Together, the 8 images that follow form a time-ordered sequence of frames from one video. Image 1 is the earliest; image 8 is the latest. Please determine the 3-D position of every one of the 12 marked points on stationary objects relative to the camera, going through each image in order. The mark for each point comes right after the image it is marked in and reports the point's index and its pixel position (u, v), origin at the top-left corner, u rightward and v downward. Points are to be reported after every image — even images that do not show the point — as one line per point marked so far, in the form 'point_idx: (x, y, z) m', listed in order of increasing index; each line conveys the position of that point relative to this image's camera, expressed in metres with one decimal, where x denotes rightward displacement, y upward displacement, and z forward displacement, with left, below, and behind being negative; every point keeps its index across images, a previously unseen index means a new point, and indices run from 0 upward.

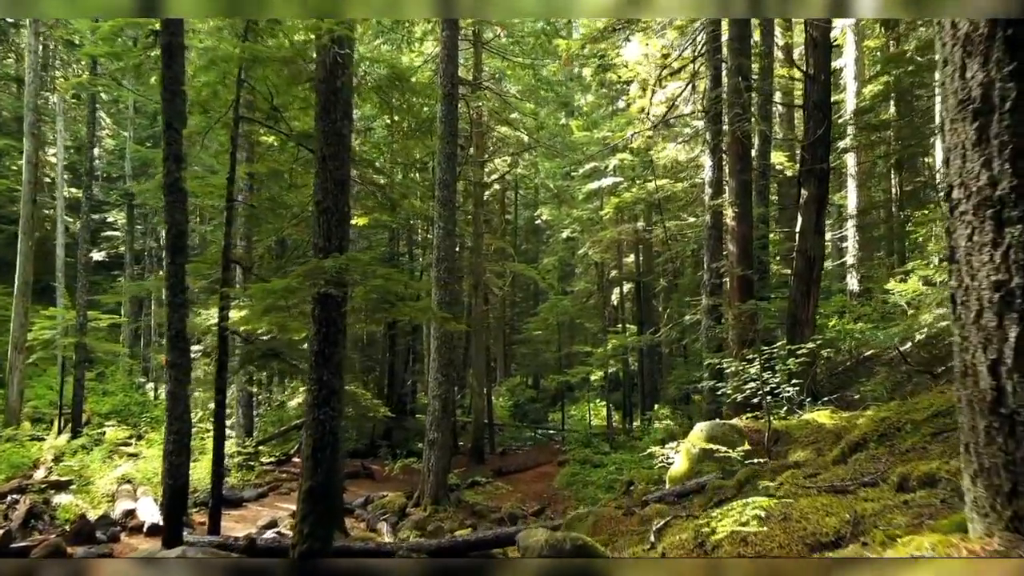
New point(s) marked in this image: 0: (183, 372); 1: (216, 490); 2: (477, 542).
0: (-2.6, -0.7, +5.9) m
1: (-2.6, -1.8, +6.5) m
2: (-0.3, -2.1, +5.9) m
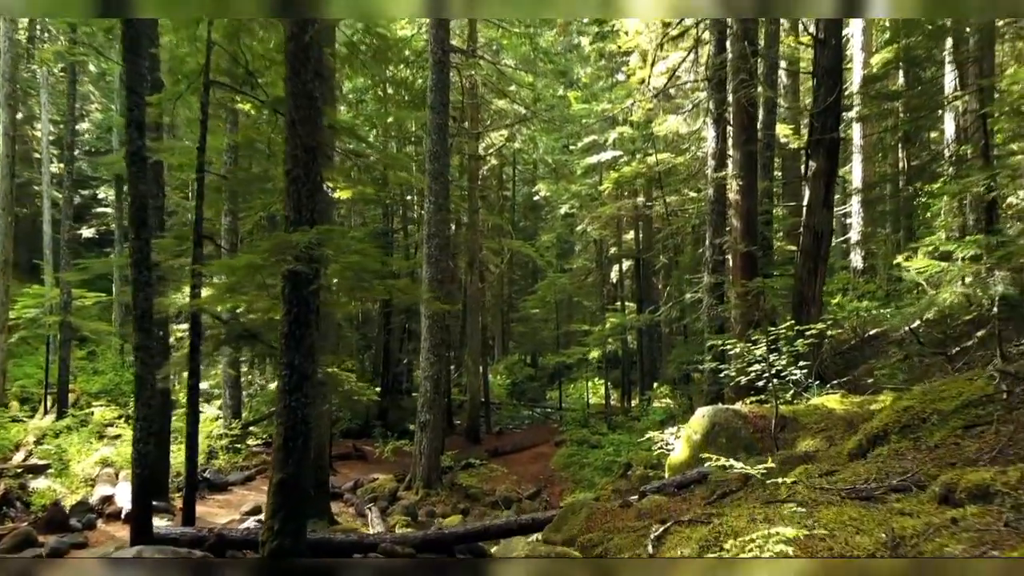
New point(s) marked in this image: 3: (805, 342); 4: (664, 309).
0: (-2.7, -0.5, +5.5) m
1: (-2.7, -1.6, +6.1) m
2: (-0.4, -1.9, +5.6) m
3: (+2.3, -0.5, +5.8) m
4: (+2.1, -0.3, +10.0) m
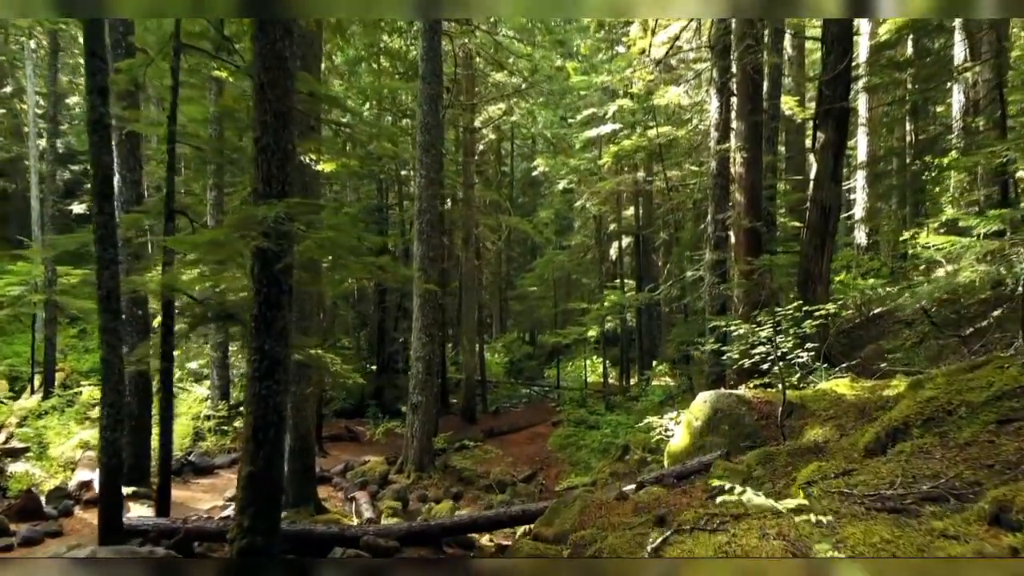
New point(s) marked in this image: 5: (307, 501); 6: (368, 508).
0: (-2.8, -0.3, +5.2) m
1: (-2.8, -1.4, +5.8) m
2: (-0.4, -1.7, +5.3) m
3: (+2.2, -0.3, +5.4) m
4: (+2.0, 0.0, +9.7) m
5: (-2.1, -2.2, +7.4) m
6: (-1.5, -2.4, +7.9) m
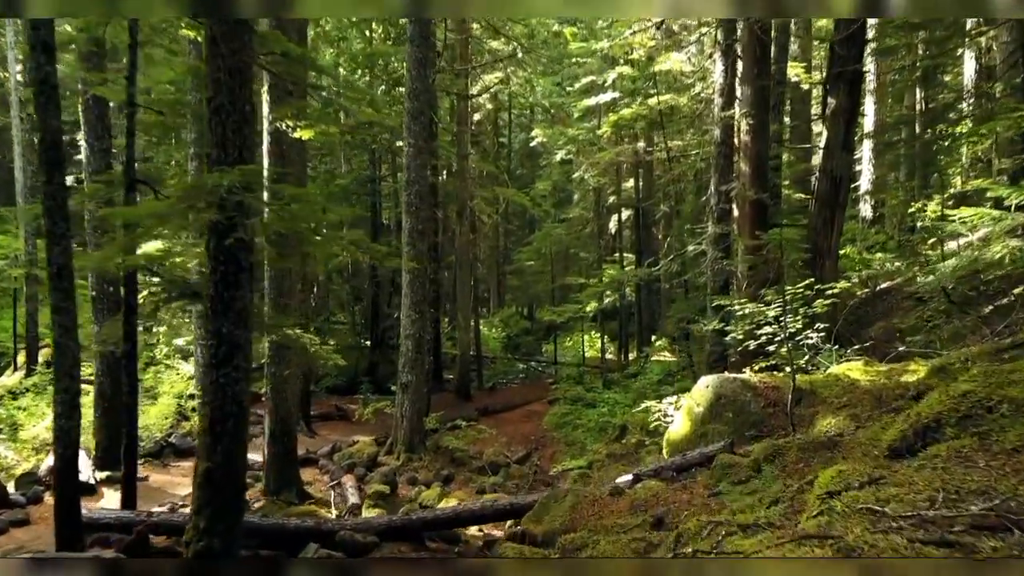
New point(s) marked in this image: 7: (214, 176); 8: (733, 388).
0: (-2.9, -0.2, +4.8) m
1: (-2.8, -1.2, +5.5) m
2: (-0.5, -1.6, +5.0) m
3: (+2.1, -0.1, +5.0) m
4: (+1.9, +0.3, +9.3) m
5: (-2.1, -1.9, +7.0) m
6: (-1.6, -2.1, +7.5) m
7: (-1.4, +0.5, +3.6) m
8: (+1.5, -0.7, +4.9) m
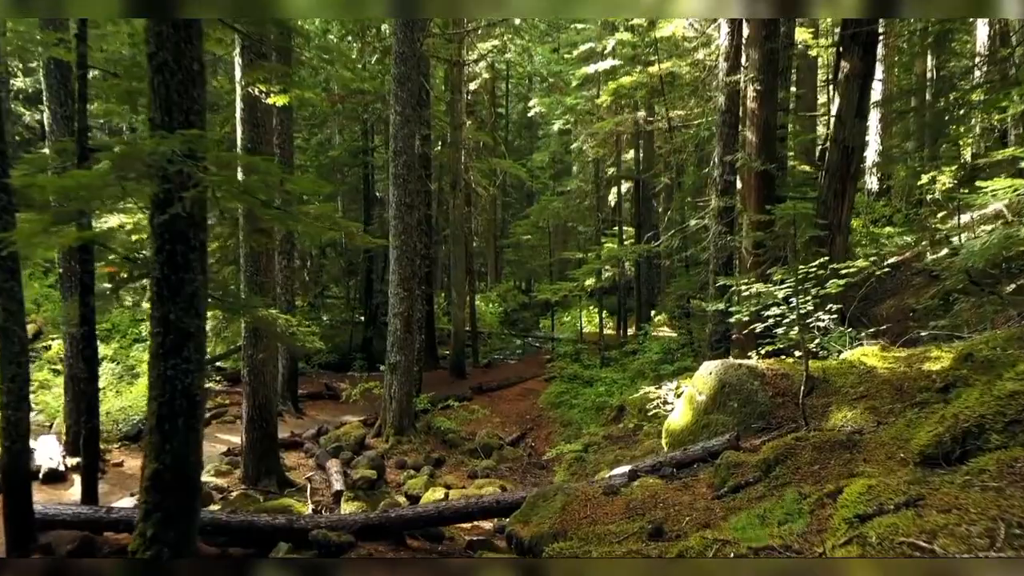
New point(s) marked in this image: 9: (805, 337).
0: (-2.9, -0.1, +4.4) m
1: (-2.9, -1.1, +5.1) m
2: (-0.6, -1.4, +4.6) m
3: (+2.1, 0.0, +4.6) m
4: (+1.9, +0.6, +8.9) m
5: (-2.2, -1.7, +6.7) m
6: (-1.7, -1.9, +7.2) m
7: (-1.5, +0.6, +3.2) m
8: (+1.4, -0.6, +4.6) m
9: (+1.8, -0.3, +4.5) m
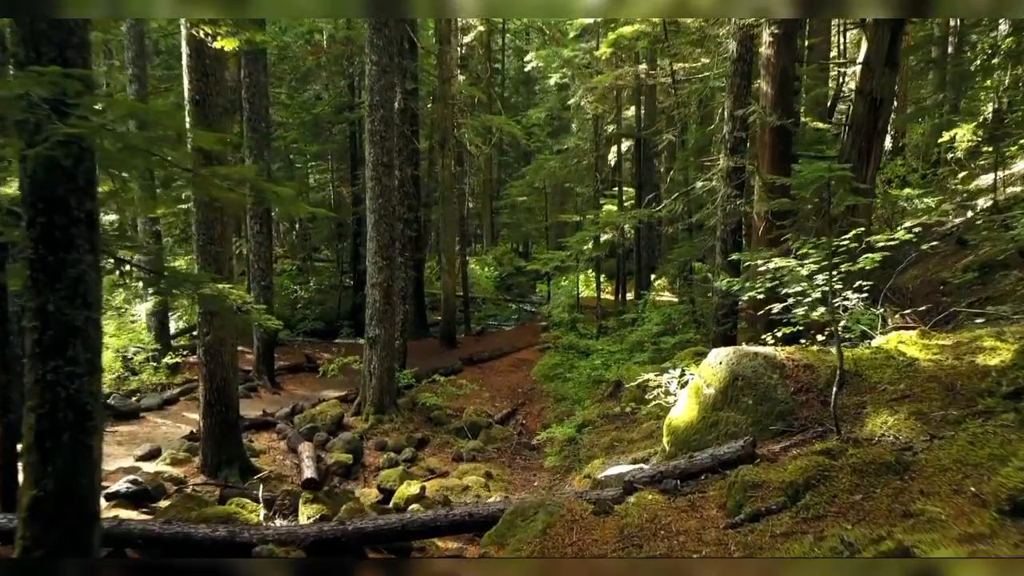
0: (-3.1, +0.1, +3.7) m
1: (-3.1, -0.9, +4.5) m
2: (-0.7, -1.3, +4.0) m
3: (+1.9, +0.1, +3.9) m
4: (+1.7, +1.0, +8.1) m
5: (-2.4, -1.5, +6.1) m
6: (-1.8, -1.6, +6.6) m
7: (-1.6, +0.7, +2.4) m
8: (+1.3, -0.4, +3.9) m
9: (+1.7, -0.2, +3.8) m
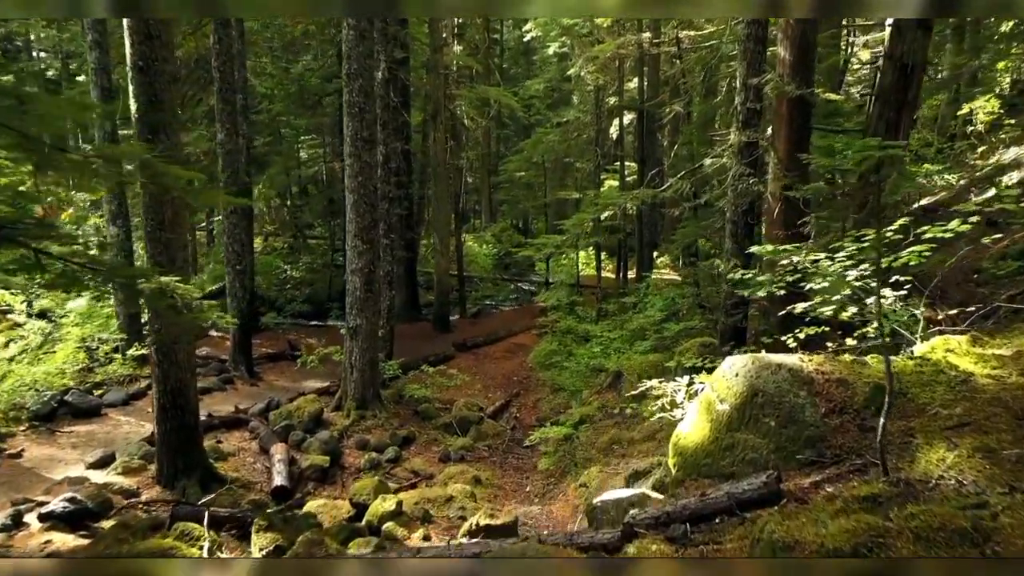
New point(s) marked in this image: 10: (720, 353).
0: (-3.2, 0.0, +3.1) m
1: (-3.1, -0.9, +3.9) m
2: (-0.8, -1.3, +3.4) m
3: (+1.8, +0.1, +3.3) m
4: (+1.6, +1.1, +7.5) m
5: (-2.4, -1.4, +5.5) m
6: (-1.9, -1.5, +6.1) m
7: (-1.8, +0.6, +1.8) m
8: (+1.2, -0.4, +3.3) m
9: (+1.6, -0.2, +3.2) m
10: (+1.8, -0.6, +6.2) m
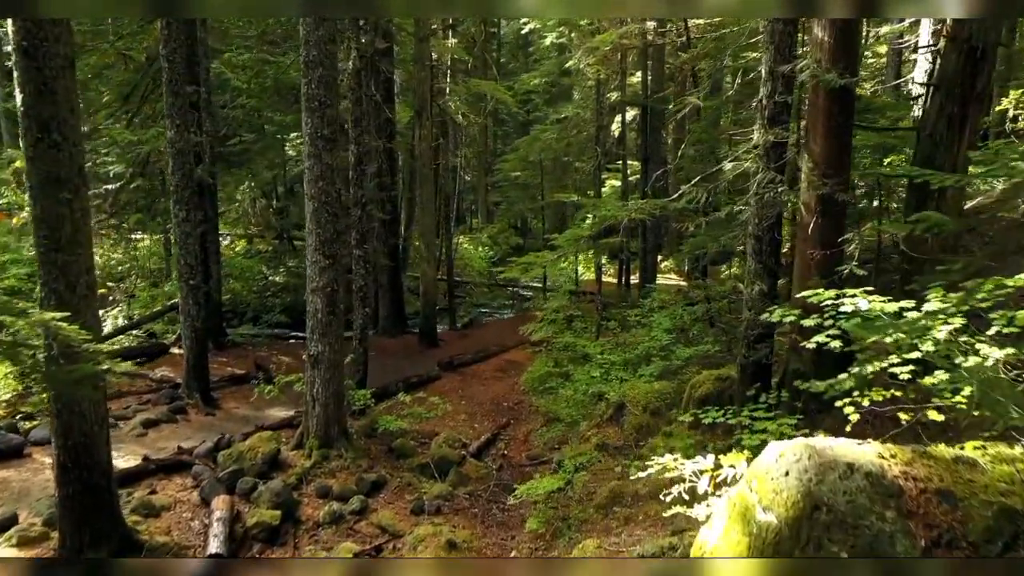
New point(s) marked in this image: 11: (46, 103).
0: (-3.3, -0.2, +2.1) m
1: (-3.3, -1.1, +2.9) m
2: (-1.0, -1.5, +2.4) m
3: (+1.7, -0.1, +2.3) m
4: (+1.5, +0.9, +6.5) m
5: (-2.6, -1.6, +4.6) m
6: (-2.1, -1.7, +5.1) m
7: (-1.9, +0.4, +0.8) m
8: (+1.1, -0.6, +2.3) m
9: (+1.4, -0.4, +2.2) m
10: (+1.6, -0.8, +5.2) m
11: (-2.6, +1.0, +4.1) m
